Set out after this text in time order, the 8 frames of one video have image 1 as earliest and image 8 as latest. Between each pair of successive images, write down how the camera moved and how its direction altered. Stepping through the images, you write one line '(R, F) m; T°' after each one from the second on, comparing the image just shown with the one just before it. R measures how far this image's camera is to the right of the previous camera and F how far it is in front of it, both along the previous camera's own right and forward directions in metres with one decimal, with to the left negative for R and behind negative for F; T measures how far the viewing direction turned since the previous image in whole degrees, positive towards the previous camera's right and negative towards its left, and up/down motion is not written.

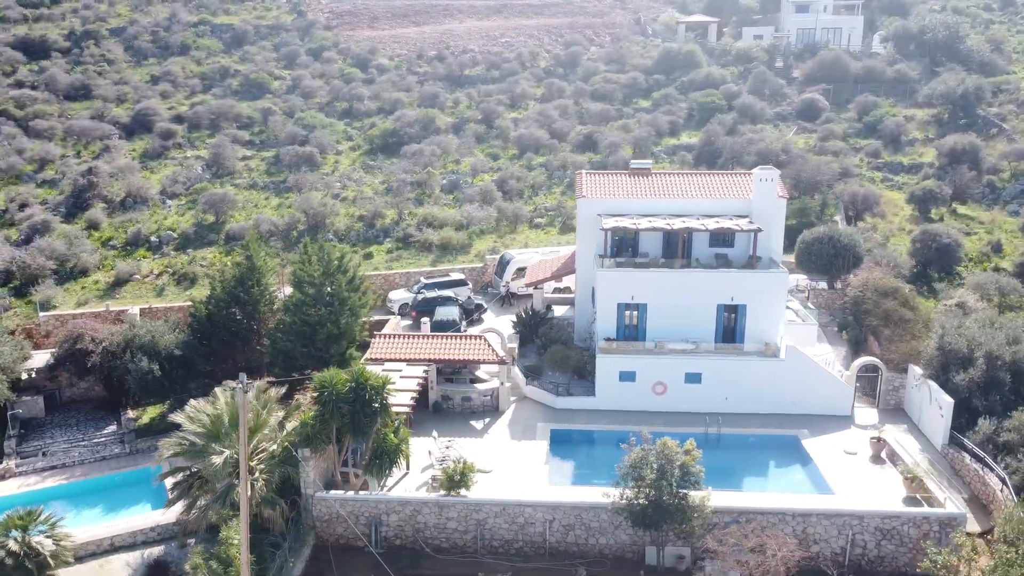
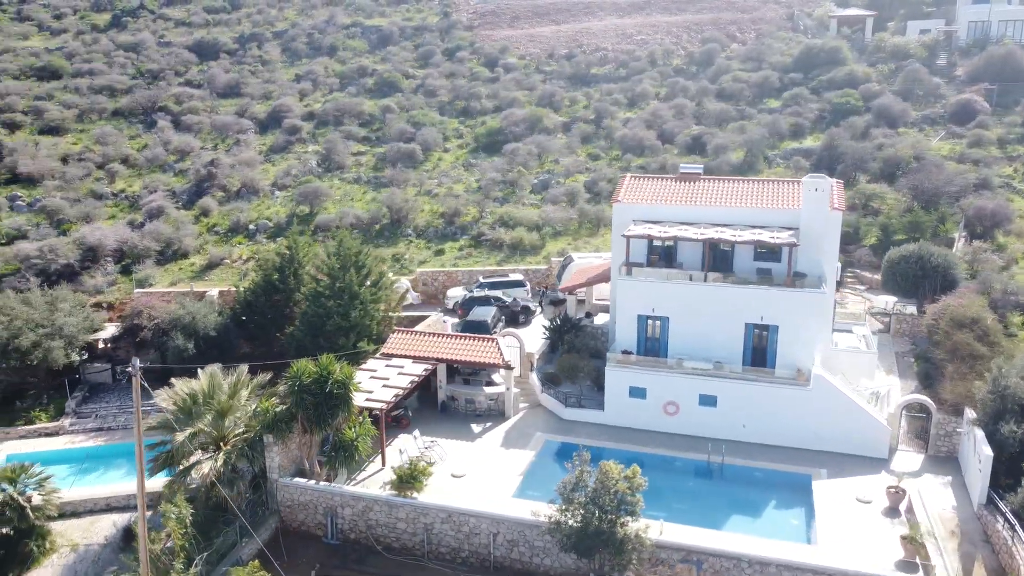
(+4.6, +1.0) m; -13°
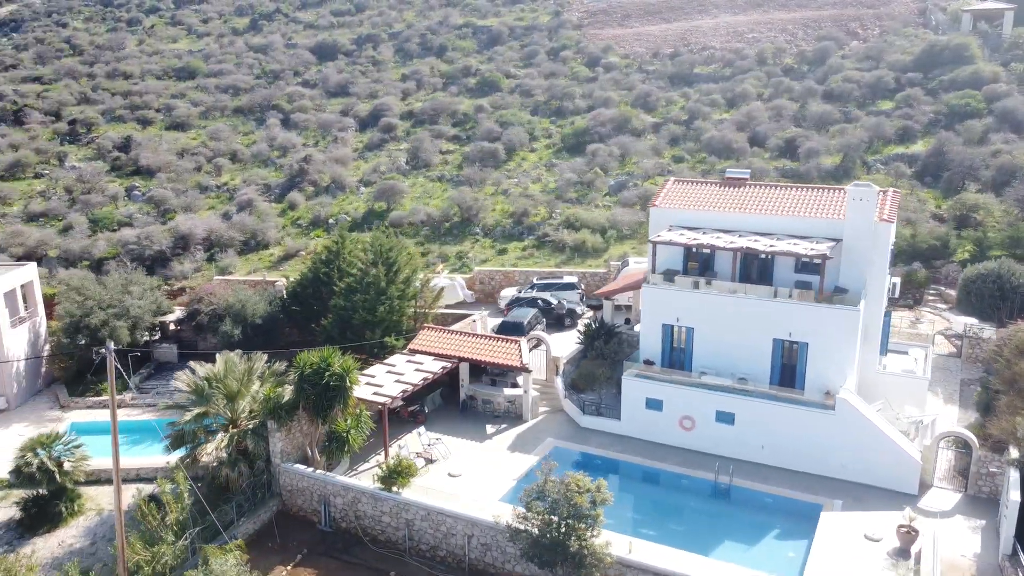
(+3.1, +0.4) m; -10°
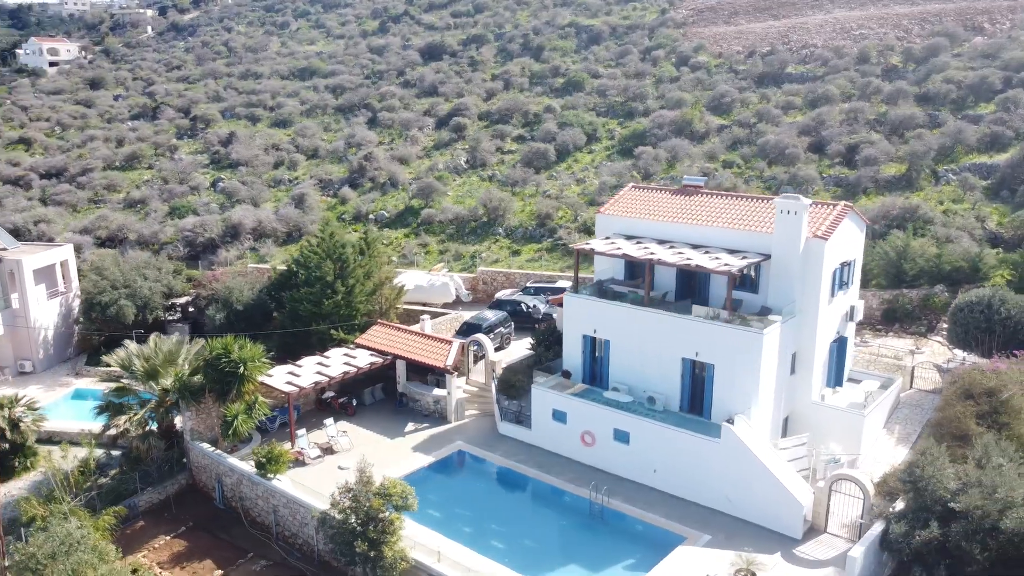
(+6.5, +0.7) m; -12°
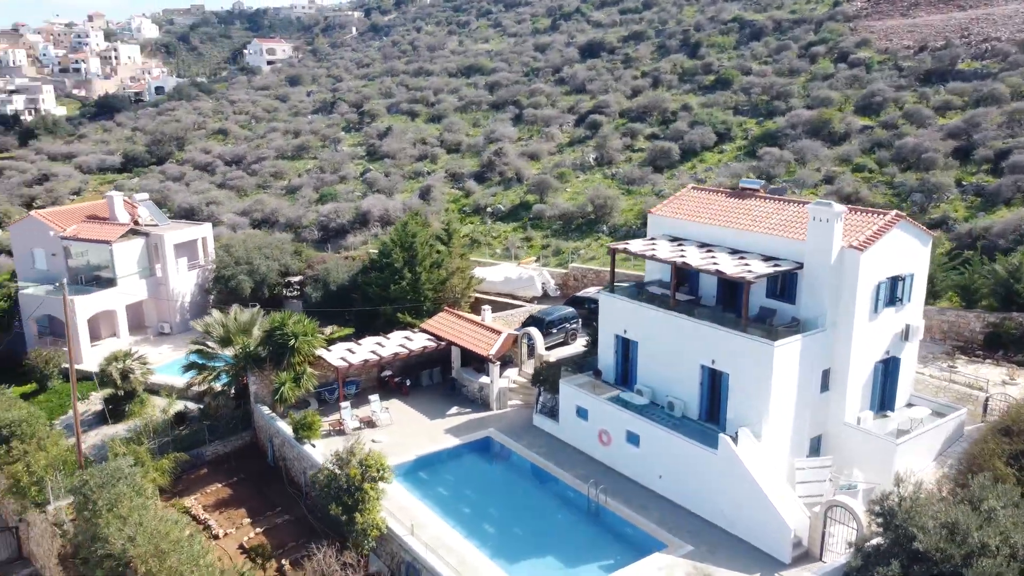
(+4.0, 0.0) m; -14°
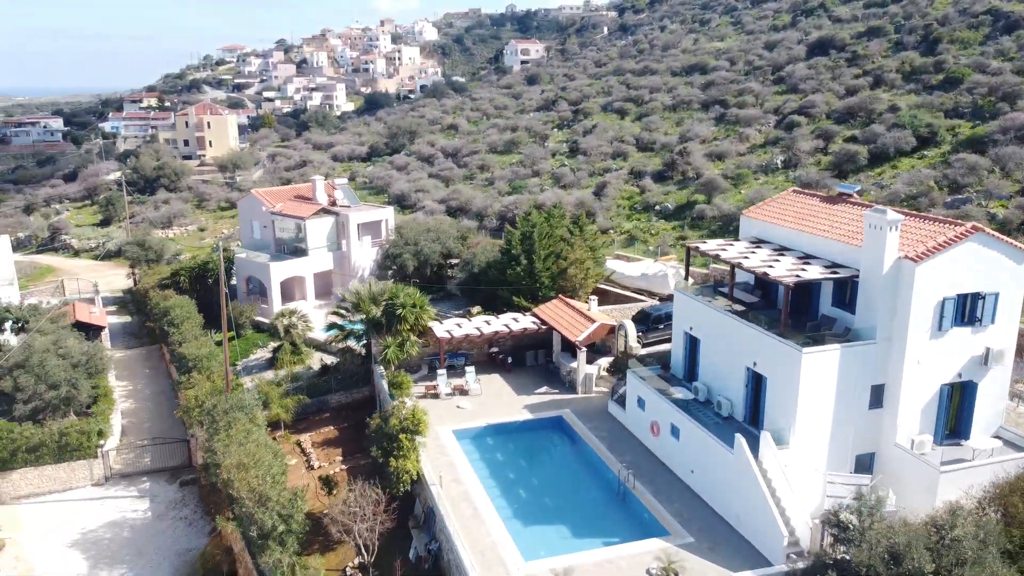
(+4.8, -0.7) m; -18°
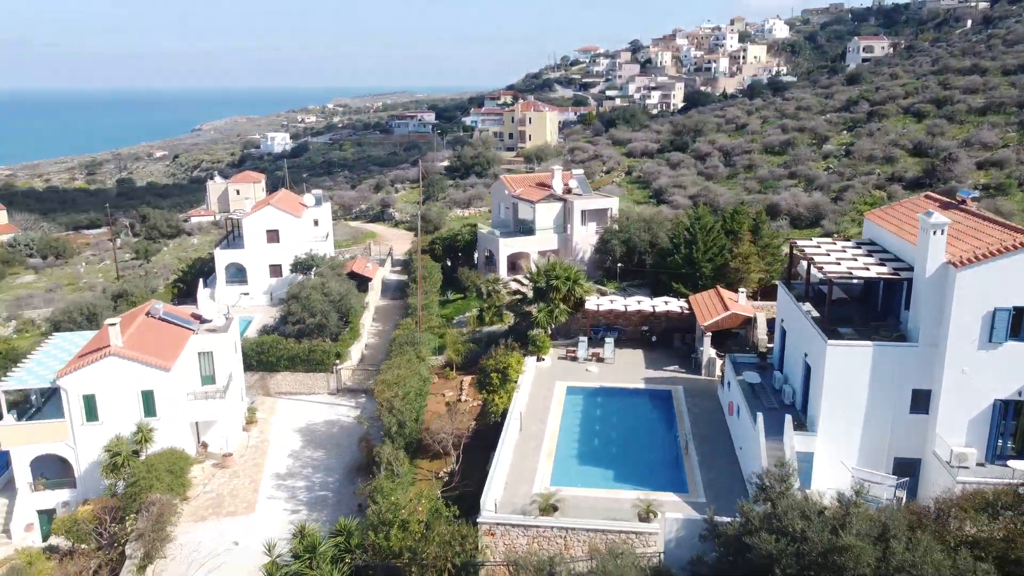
(+6.6, -1.9) m; -24°
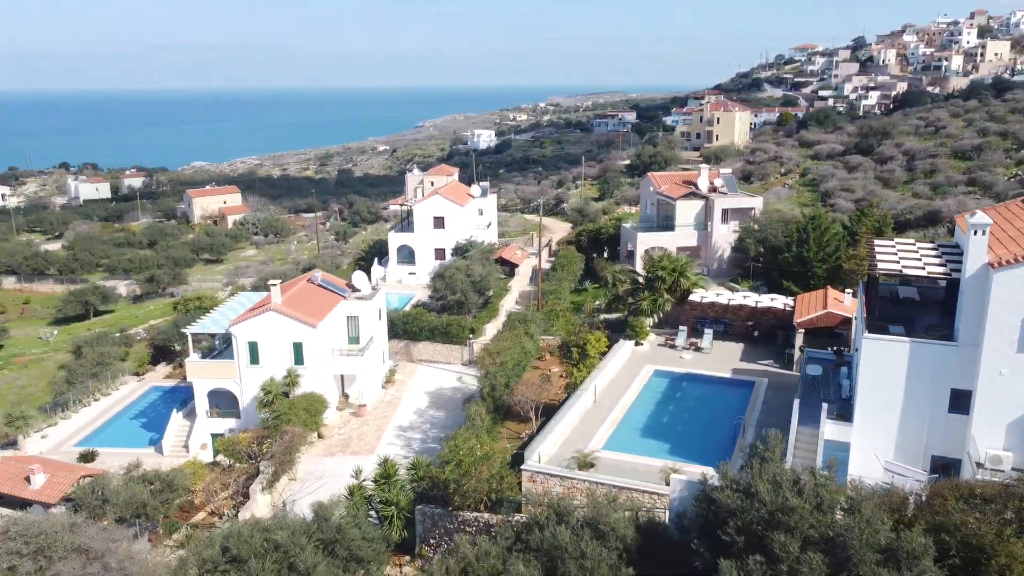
(+3.5, -1.9) m; -14°
